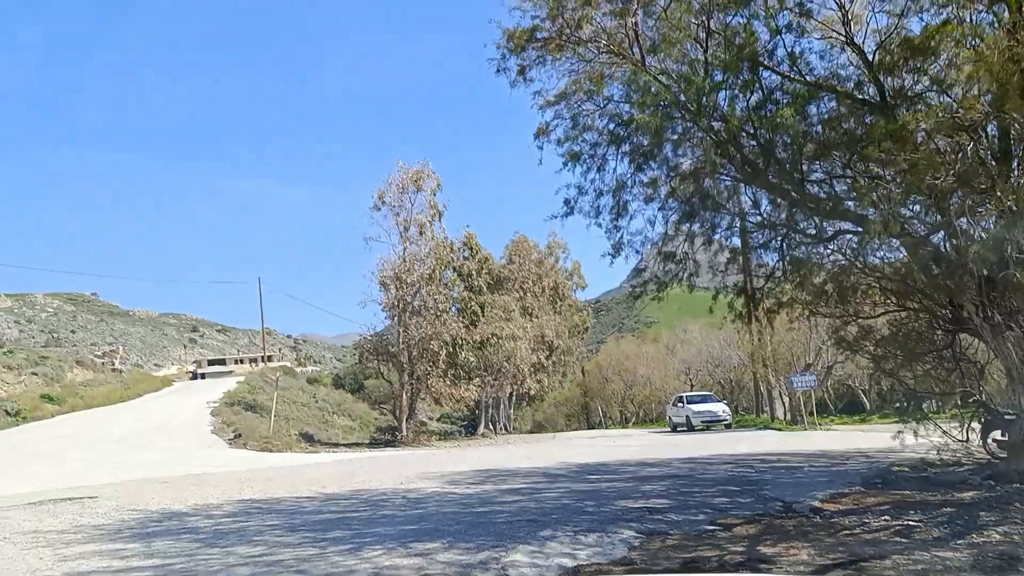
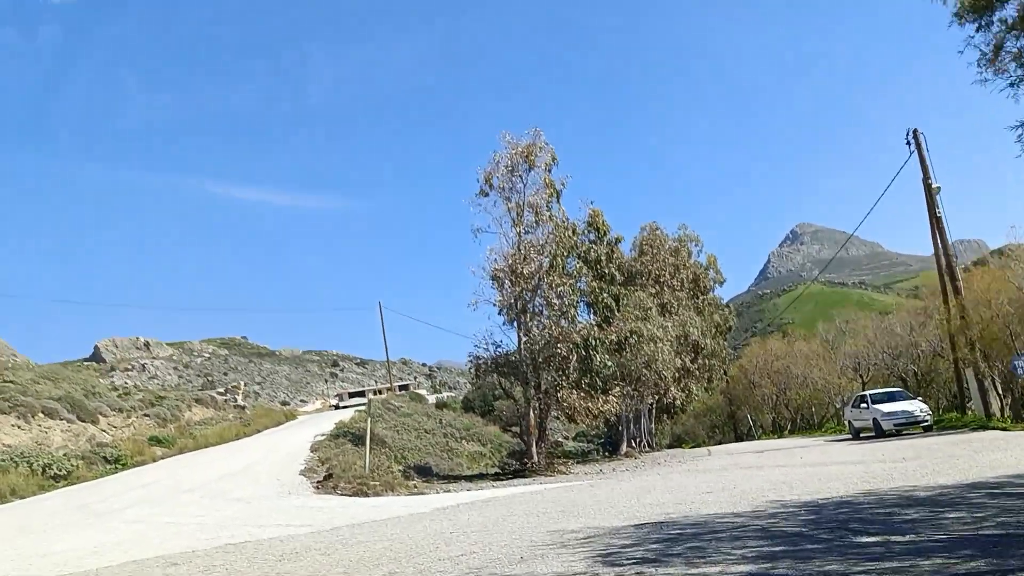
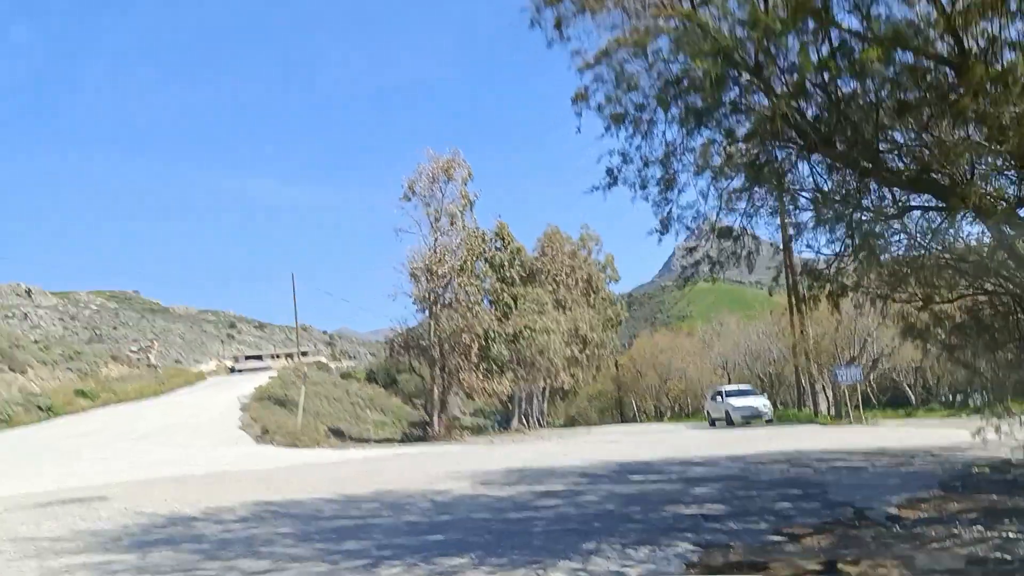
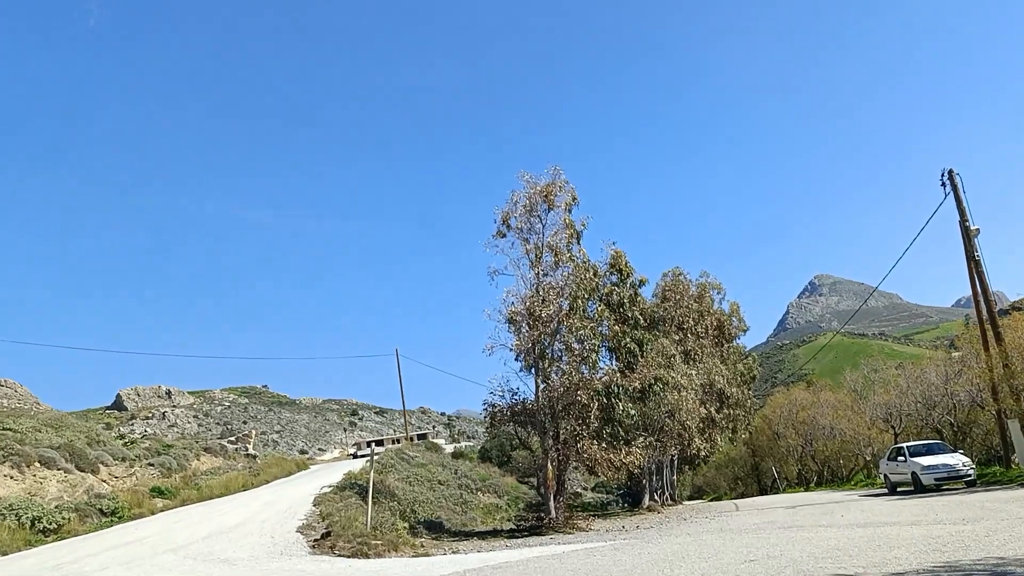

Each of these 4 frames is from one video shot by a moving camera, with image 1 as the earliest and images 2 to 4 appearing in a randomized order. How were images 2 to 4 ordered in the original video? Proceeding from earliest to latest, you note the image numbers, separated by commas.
3, 2, 4
